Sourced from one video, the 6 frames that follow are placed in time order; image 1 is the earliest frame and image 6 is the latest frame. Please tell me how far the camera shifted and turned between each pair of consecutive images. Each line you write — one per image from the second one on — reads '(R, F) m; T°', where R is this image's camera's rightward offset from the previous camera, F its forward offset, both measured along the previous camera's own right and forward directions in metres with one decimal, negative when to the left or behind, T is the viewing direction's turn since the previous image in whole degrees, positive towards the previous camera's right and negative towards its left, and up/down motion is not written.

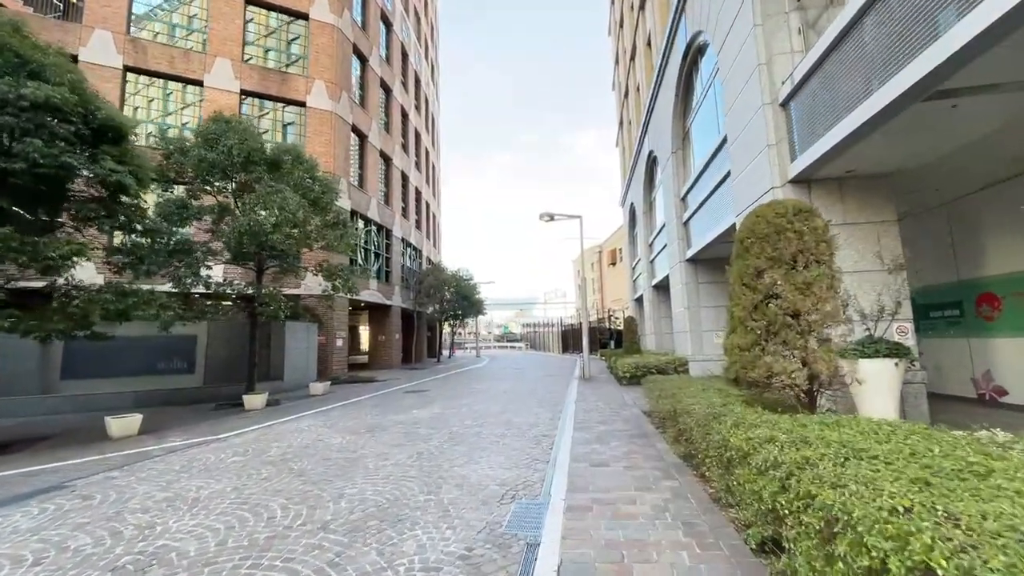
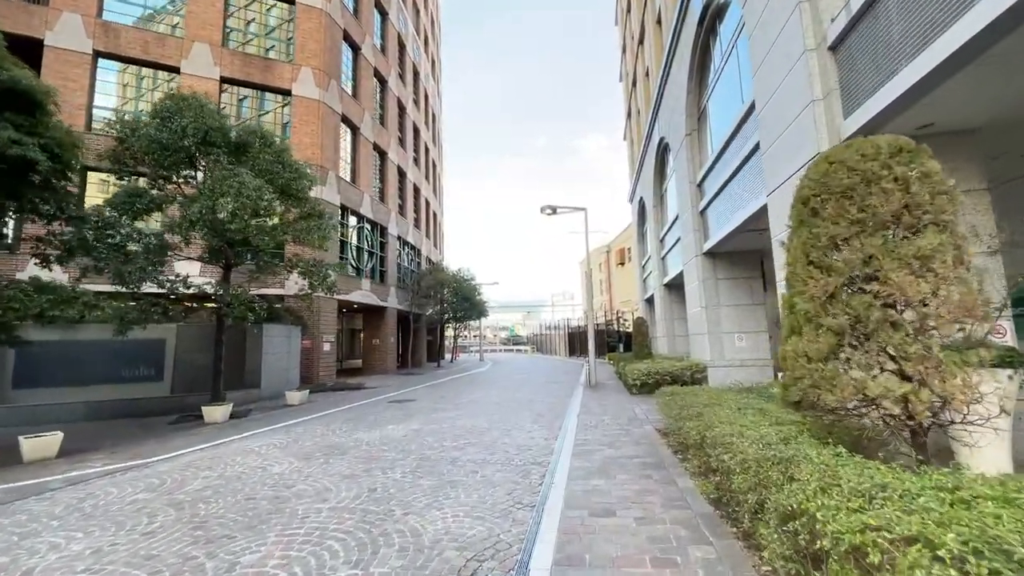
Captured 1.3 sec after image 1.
(+0.4, +1.4) m; -1°
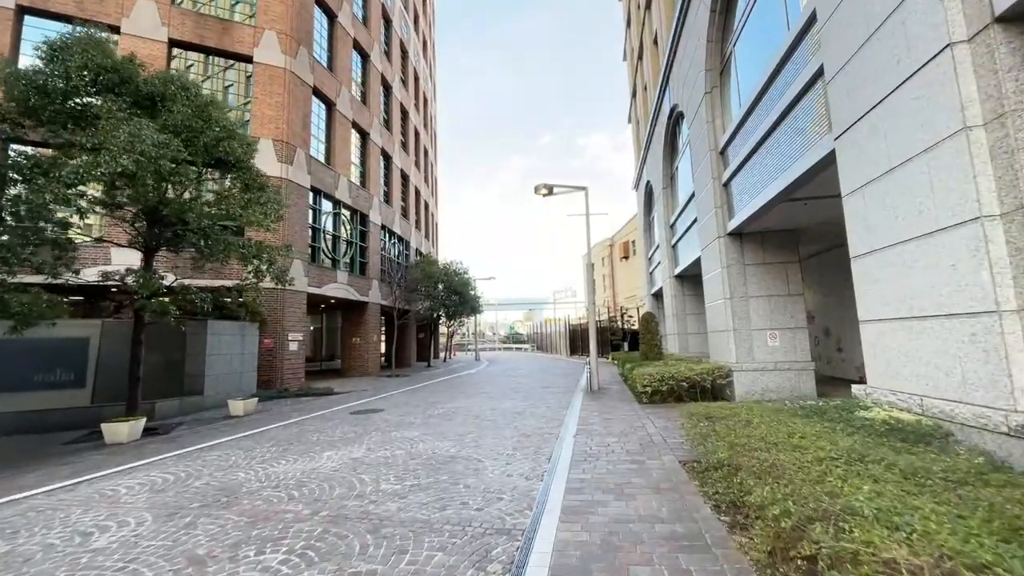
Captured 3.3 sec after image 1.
(+0.4, +2.1) m; 0°
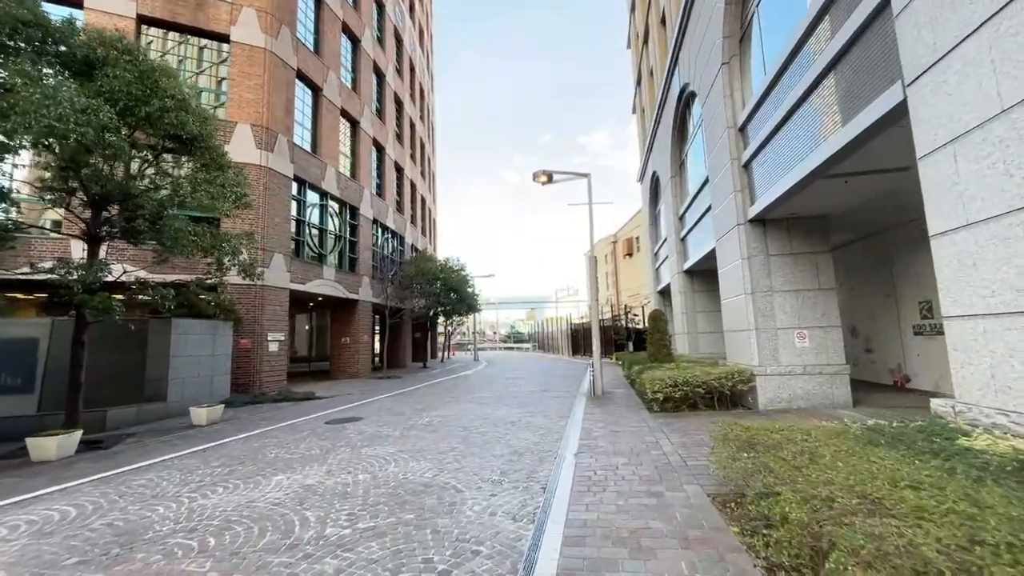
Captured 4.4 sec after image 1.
(+0.2, +1.1) m; 0°
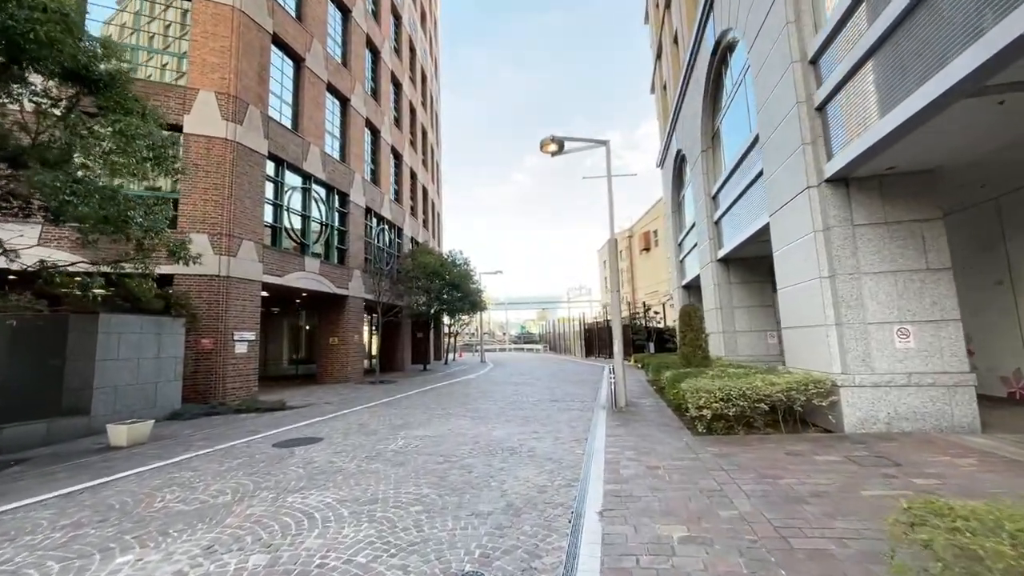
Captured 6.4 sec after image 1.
(+0.2, +2.2) m; -2°
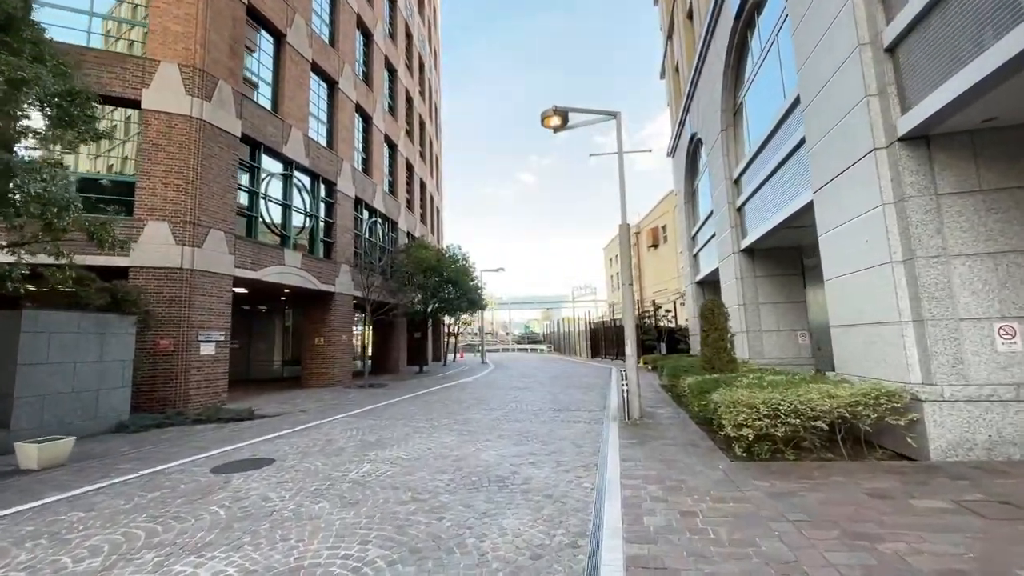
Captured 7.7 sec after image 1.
(+0.2, +1.4) m; -1°
